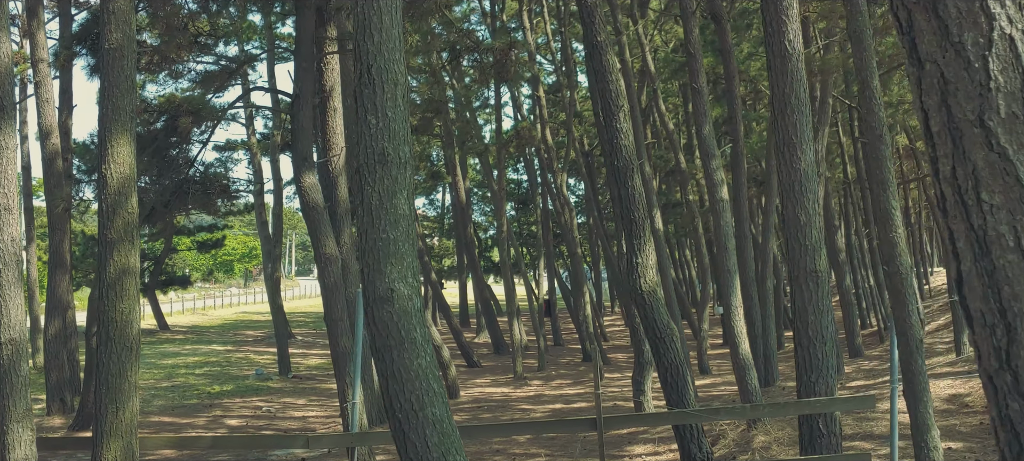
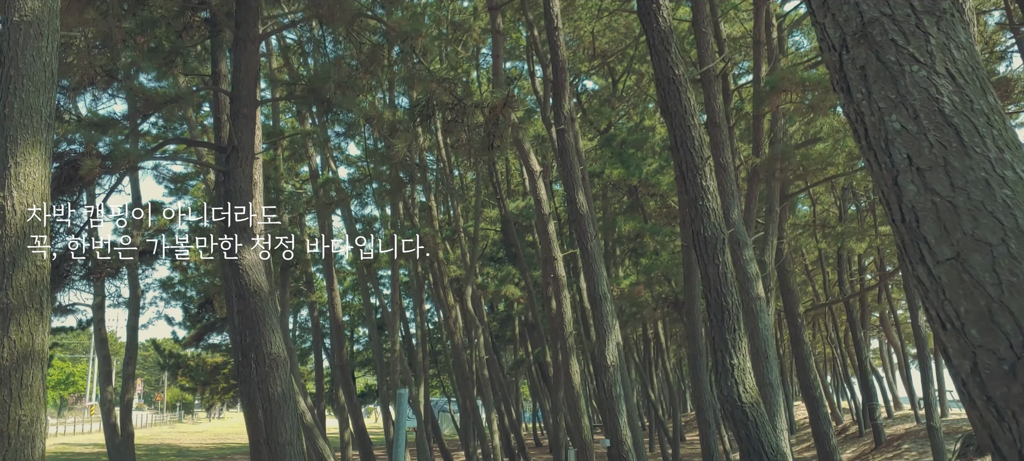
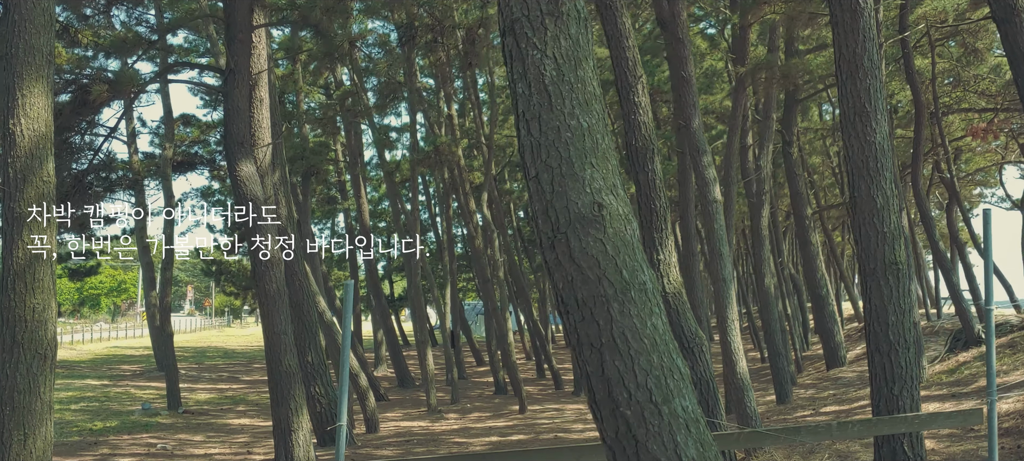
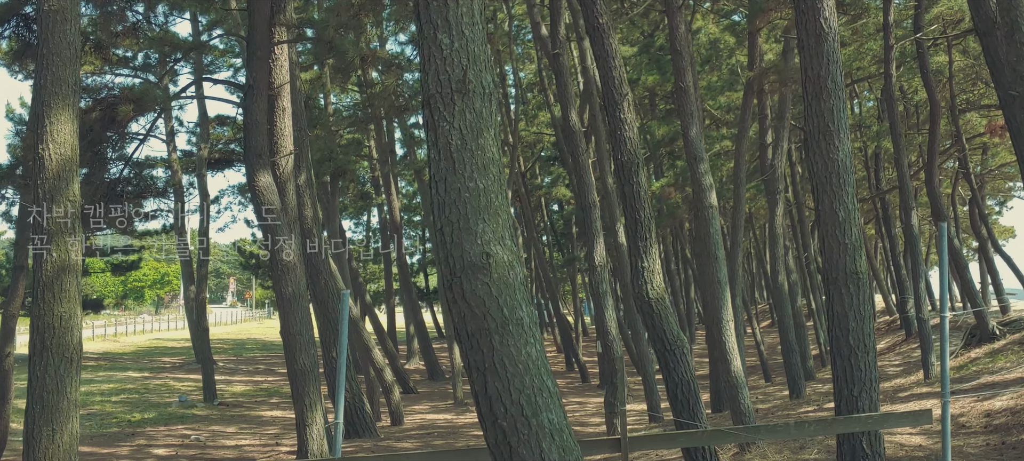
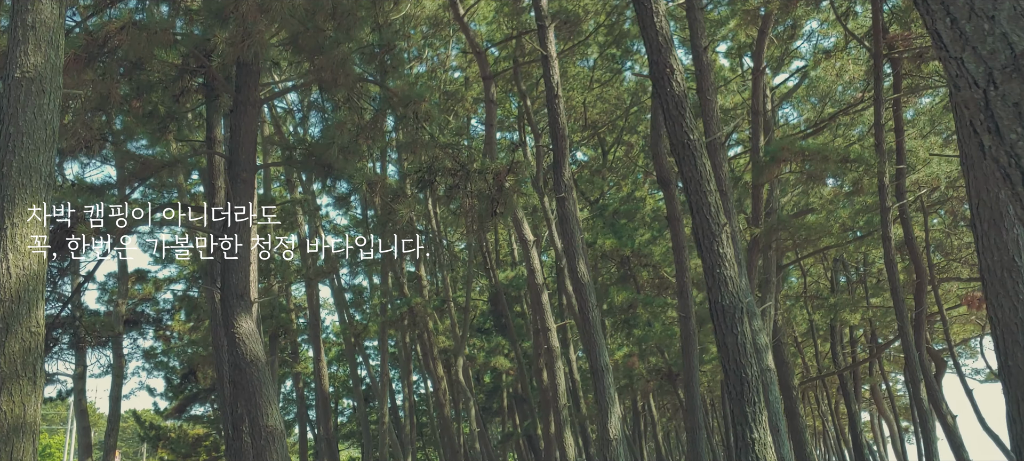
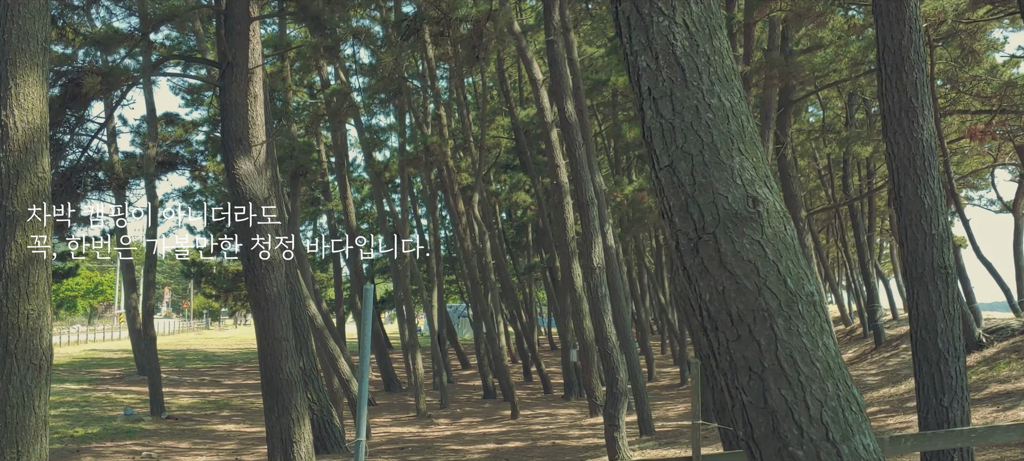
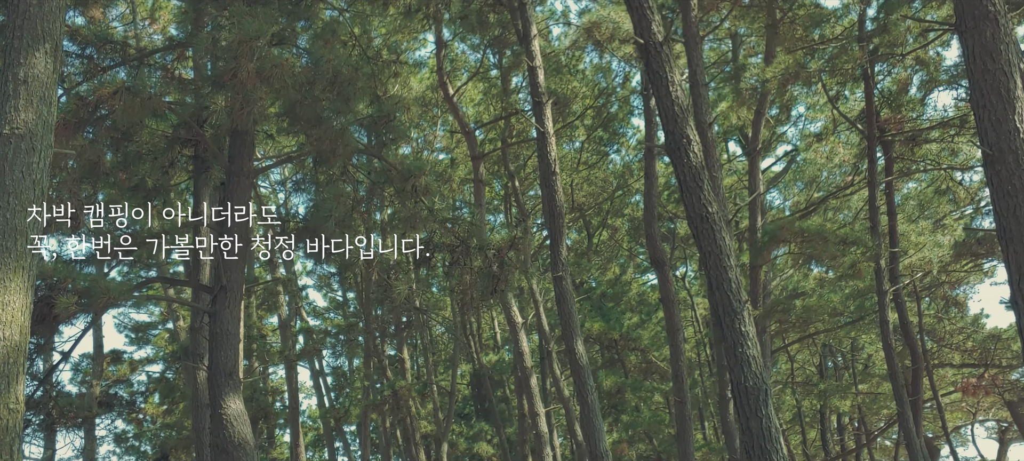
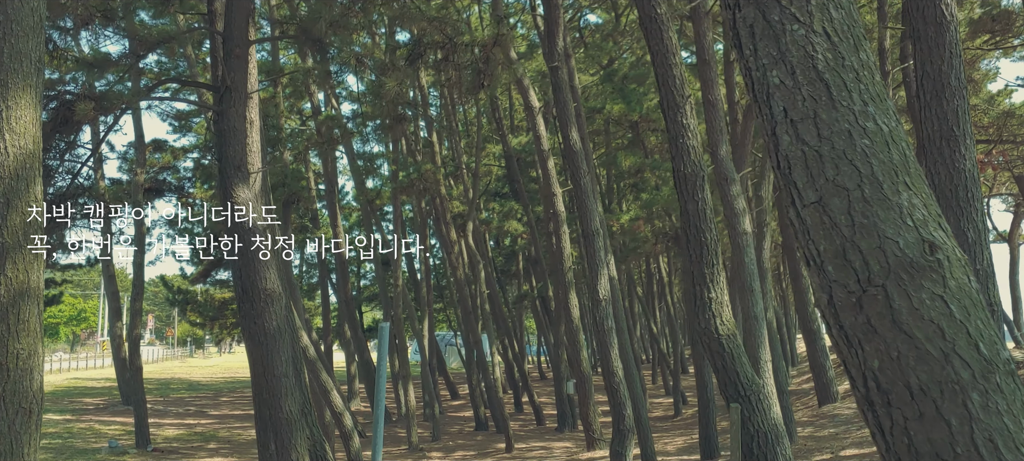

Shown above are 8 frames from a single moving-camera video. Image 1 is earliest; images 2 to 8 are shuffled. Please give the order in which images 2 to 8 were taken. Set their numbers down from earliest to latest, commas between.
4, 3, 6, 8, 2, 5, 7
